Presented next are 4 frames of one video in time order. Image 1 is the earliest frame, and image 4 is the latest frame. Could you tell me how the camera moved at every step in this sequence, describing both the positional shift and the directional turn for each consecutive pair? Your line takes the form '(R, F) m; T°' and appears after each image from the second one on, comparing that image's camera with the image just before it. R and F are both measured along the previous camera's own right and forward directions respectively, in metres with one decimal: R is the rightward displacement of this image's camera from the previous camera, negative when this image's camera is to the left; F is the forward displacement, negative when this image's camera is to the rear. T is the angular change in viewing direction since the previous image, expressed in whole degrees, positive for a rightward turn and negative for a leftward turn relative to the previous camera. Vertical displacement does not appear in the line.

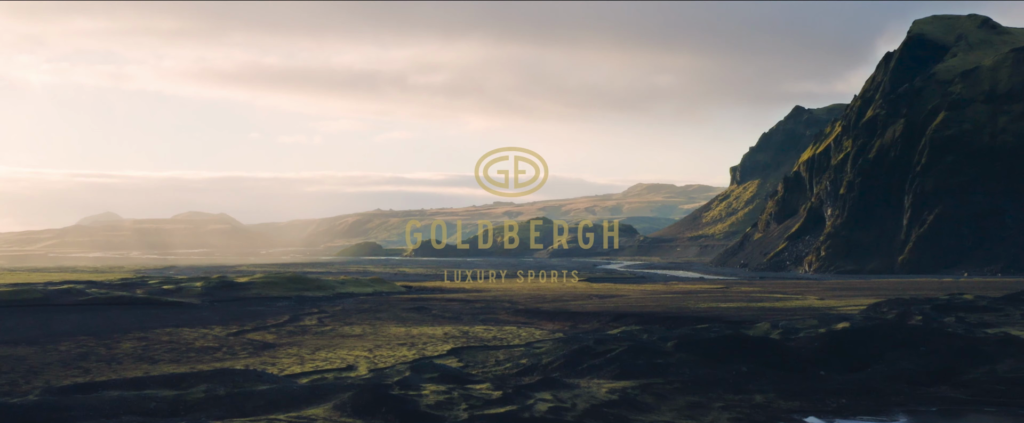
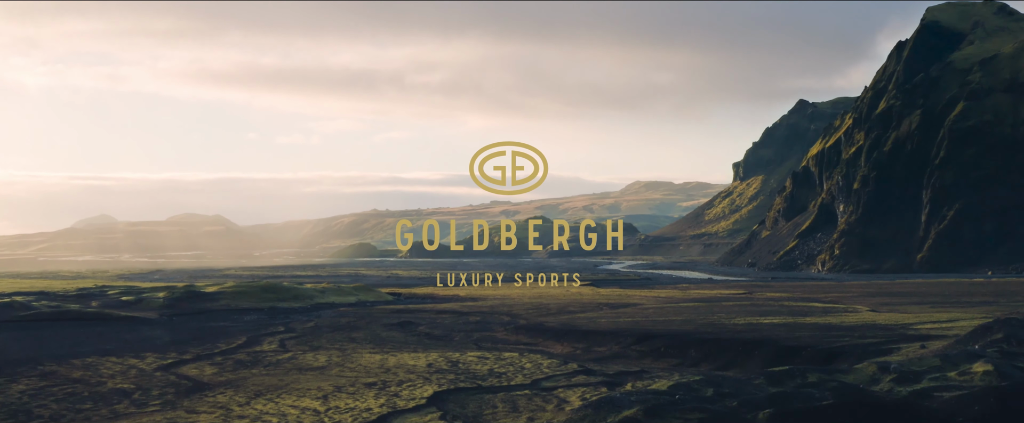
(-0.1, +6.7) m; 0°
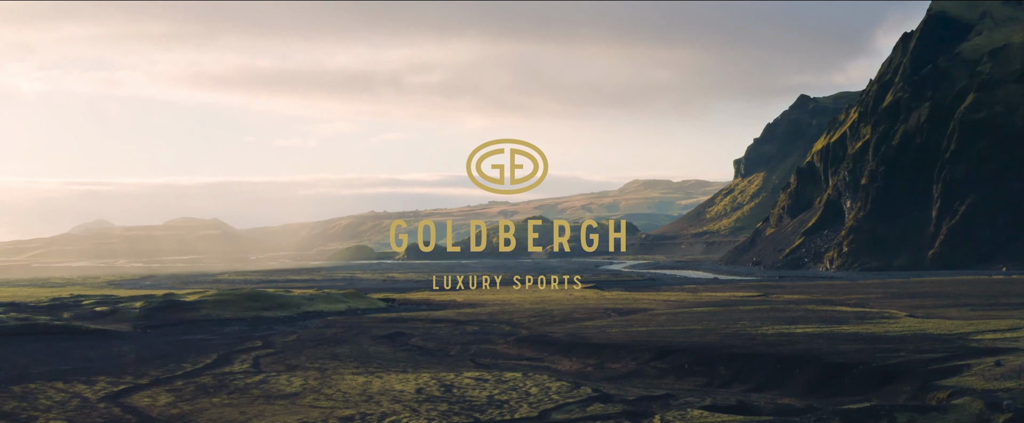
(-0.1, +3.7) m; 0°
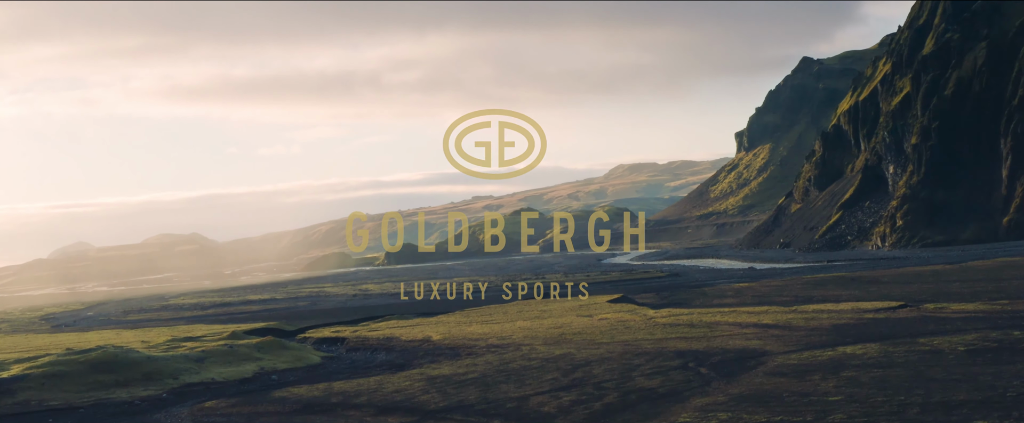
(-0.5, +20.6) m; +1°
